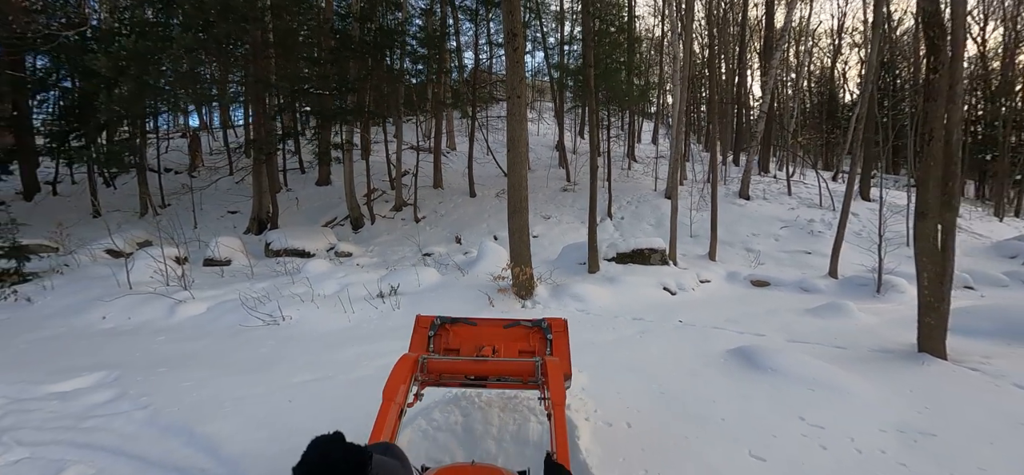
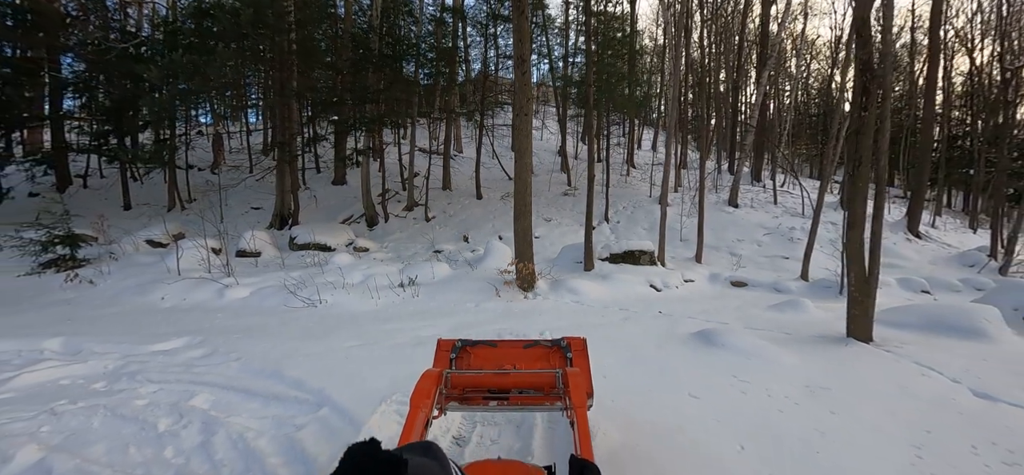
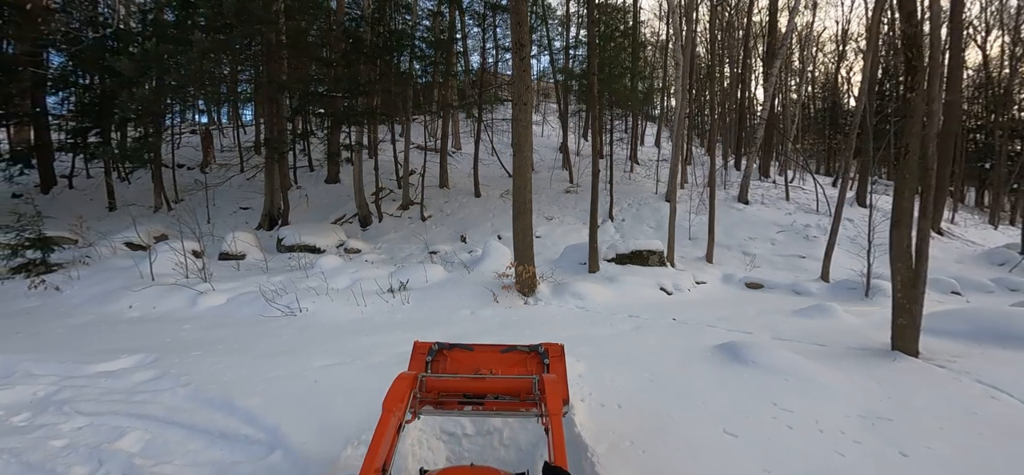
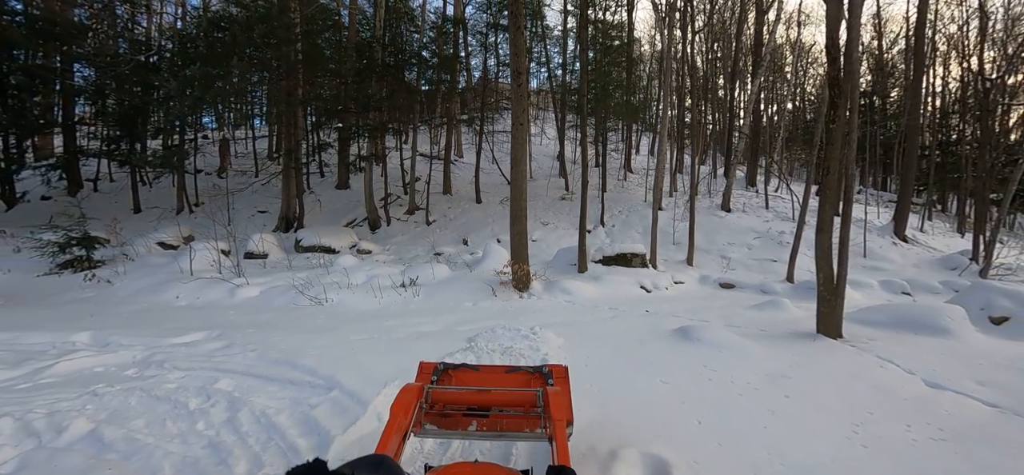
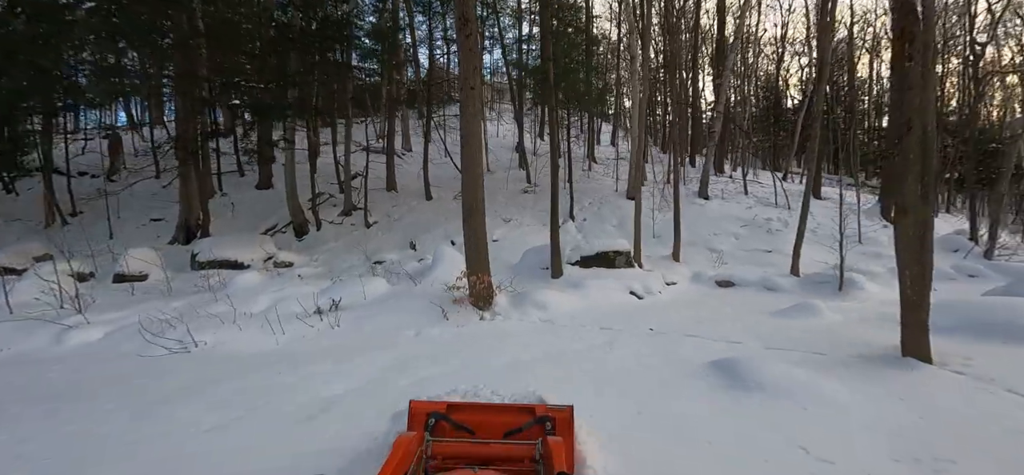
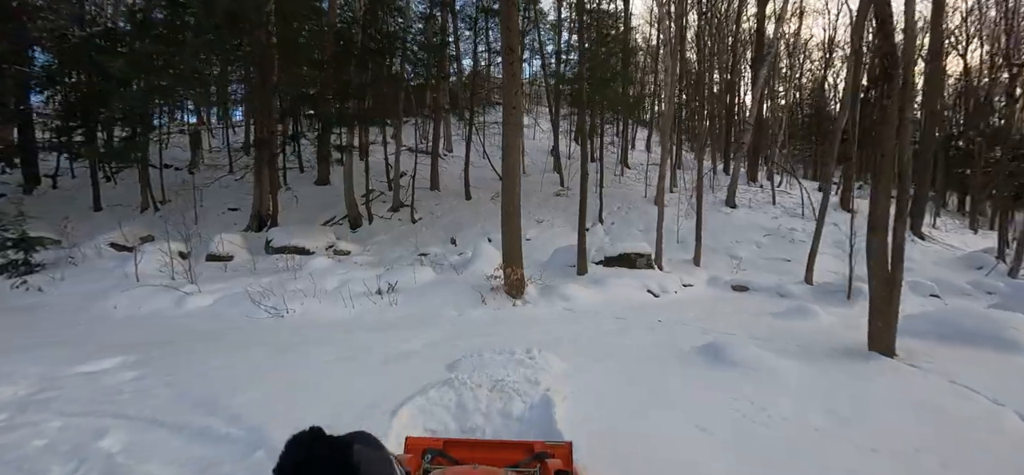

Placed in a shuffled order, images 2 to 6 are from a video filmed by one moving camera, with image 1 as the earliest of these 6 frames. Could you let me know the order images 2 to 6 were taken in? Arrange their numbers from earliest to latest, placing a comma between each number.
3, 2, 4, 6, 5
